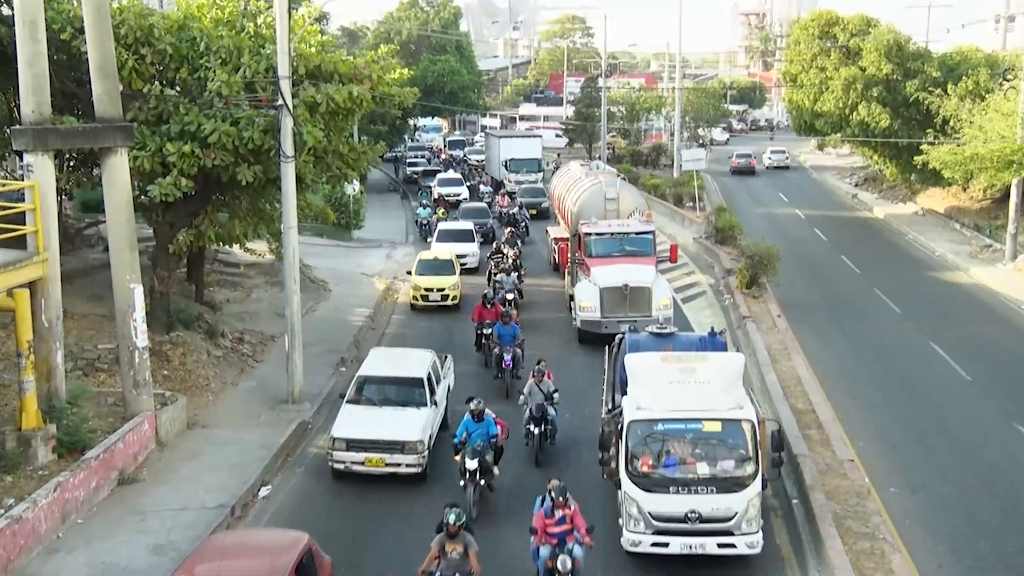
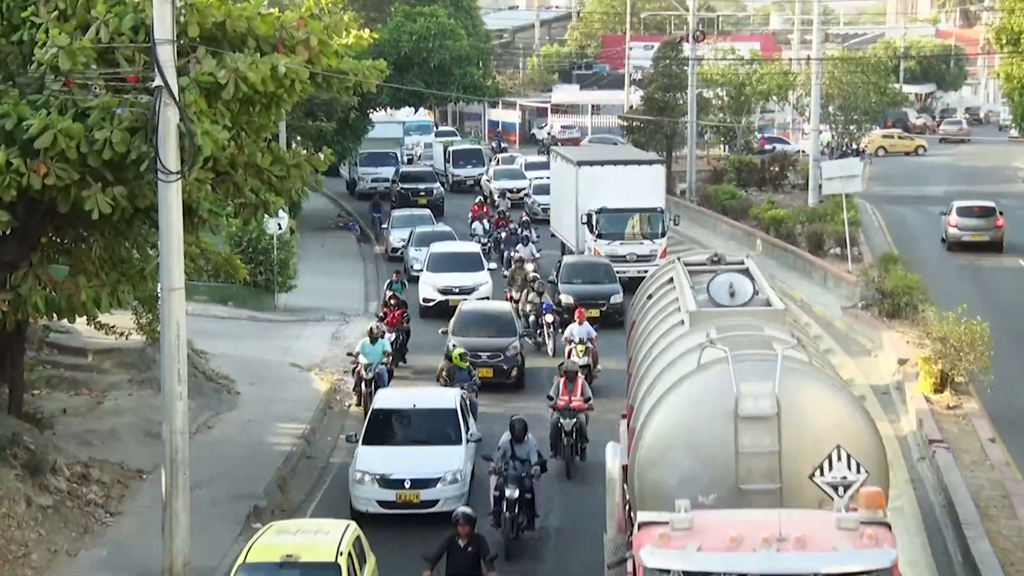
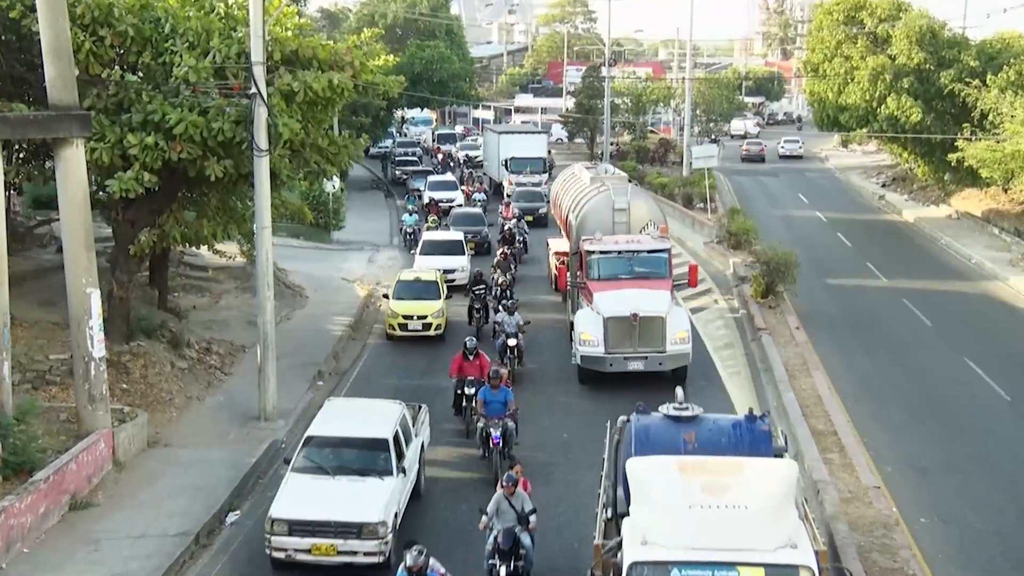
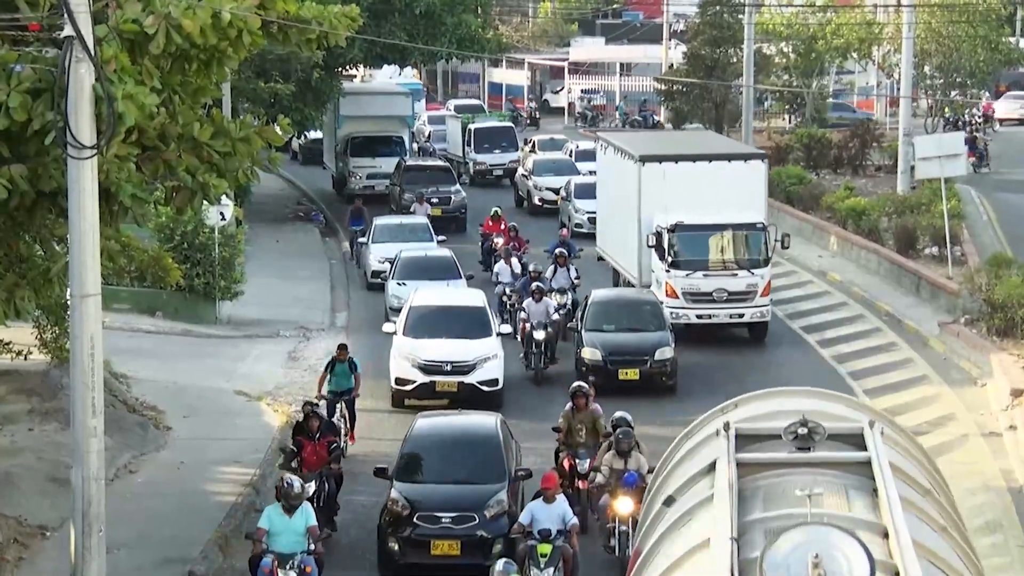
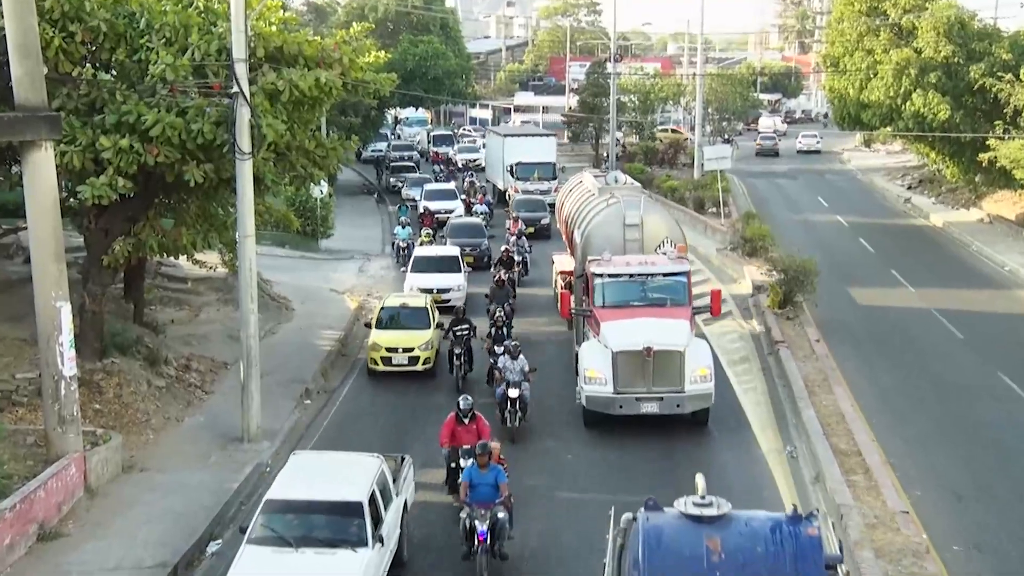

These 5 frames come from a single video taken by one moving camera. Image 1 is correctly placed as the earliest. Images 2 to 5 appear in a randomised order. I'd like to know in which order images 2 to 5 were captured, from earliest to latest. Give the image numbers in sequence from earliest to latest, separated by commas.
3, 5, 2, 4
